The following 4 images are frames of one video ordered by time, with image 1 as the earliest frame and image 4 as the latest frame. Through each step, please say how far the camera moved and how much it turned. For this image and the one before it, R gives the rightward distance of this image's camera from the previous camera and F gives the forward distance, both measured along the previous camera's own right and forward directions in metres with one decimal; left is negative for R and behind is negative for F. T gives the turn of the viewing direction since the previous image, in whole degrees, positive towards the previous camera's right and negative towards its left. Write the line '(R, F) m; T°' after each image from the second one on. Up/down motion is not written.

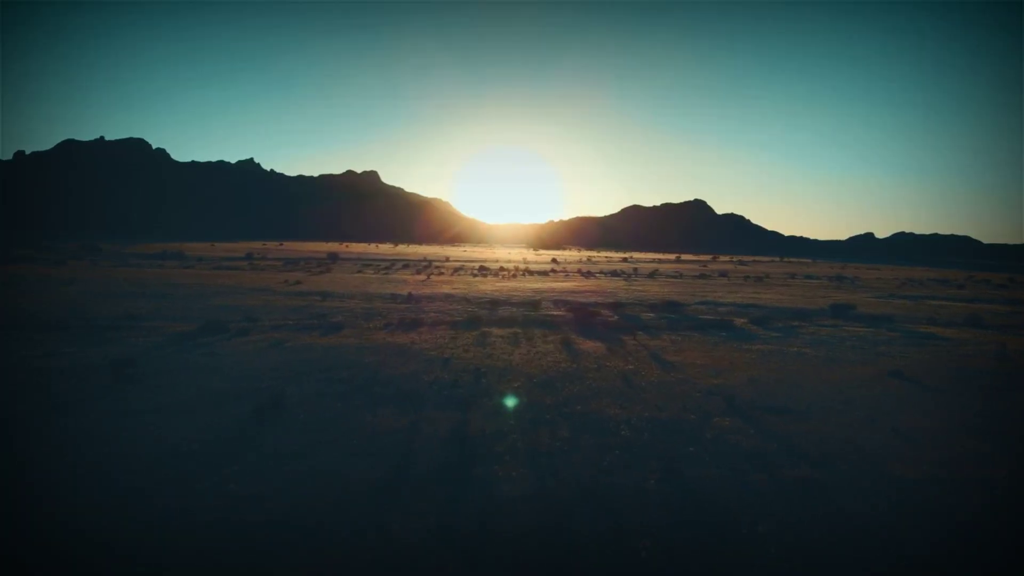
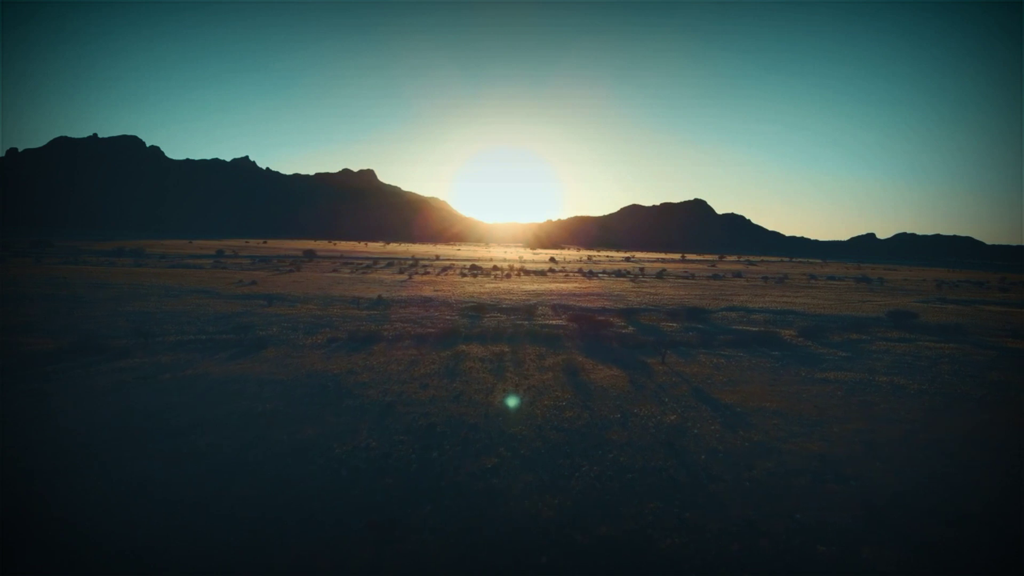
(+0.5, +7.6) m; 0°
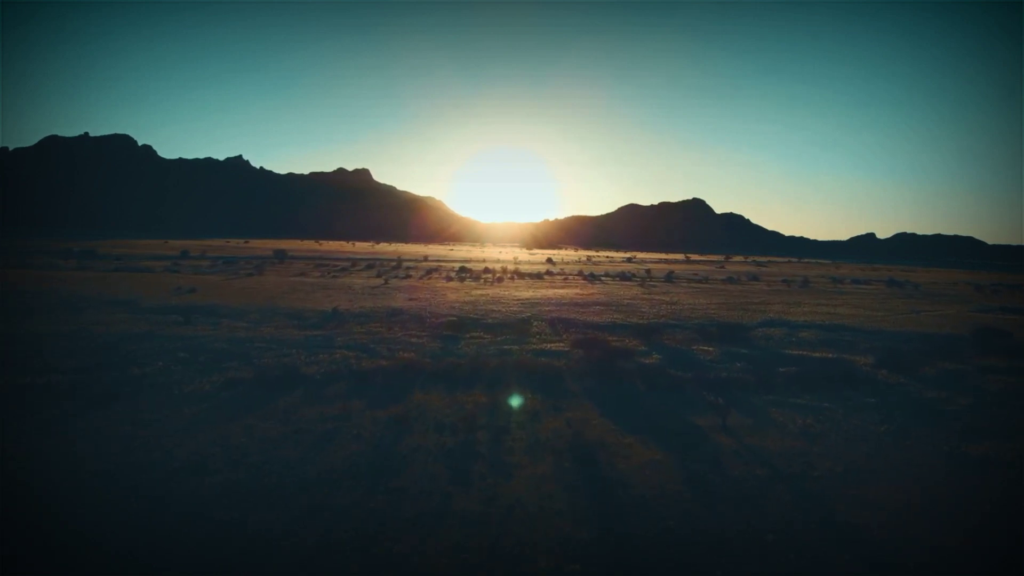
(+0.5, +7.4) m; 0°
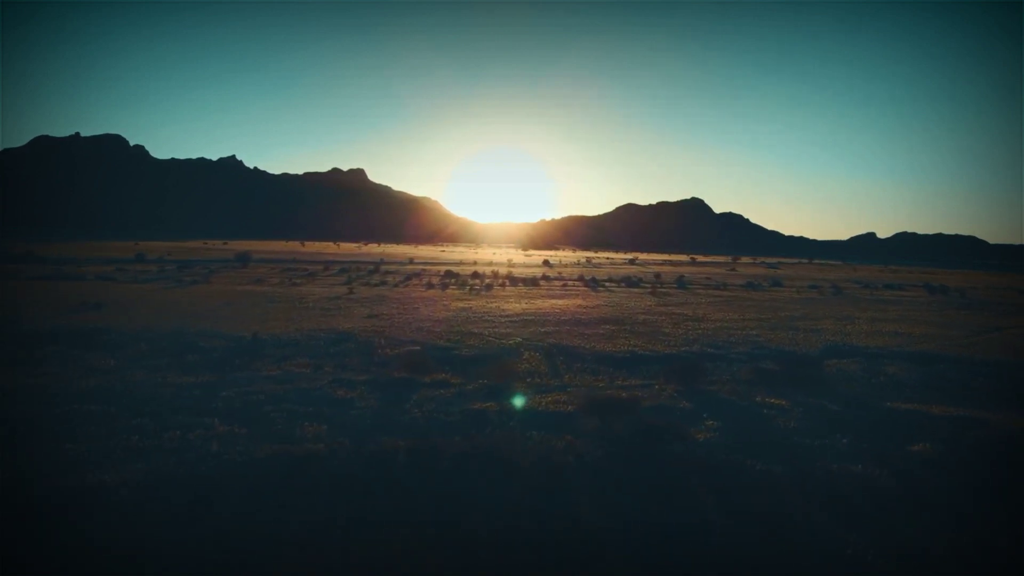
(+0.6, +7.8) m; 0°
